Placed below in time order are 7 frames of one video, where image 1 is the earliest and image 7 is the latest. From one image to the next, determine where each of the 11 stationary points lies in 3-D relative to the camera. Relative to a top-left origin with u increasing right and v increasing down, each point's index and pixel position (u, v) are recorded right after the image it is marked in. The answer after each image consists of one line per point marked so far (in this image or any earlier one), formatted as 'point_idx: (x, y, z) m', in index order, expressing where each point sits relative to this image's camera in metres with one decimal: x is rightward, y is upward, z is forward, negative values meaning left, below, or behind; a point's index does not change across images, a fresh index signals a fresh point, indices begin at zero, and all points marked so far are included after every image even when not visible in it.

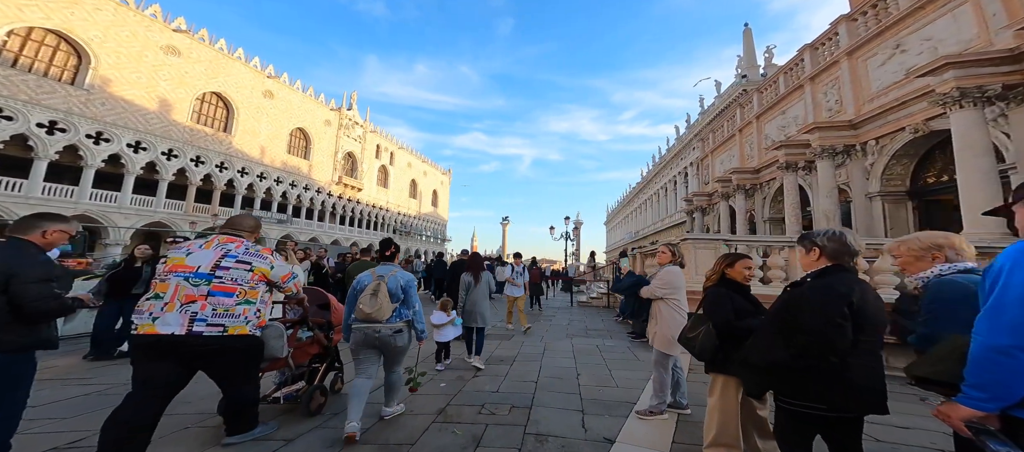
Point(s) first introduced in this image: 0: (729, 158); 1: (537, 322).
0: (+8.2, +2.6, +14.5) m
1: (+0.8, -2.4, +9.5) m
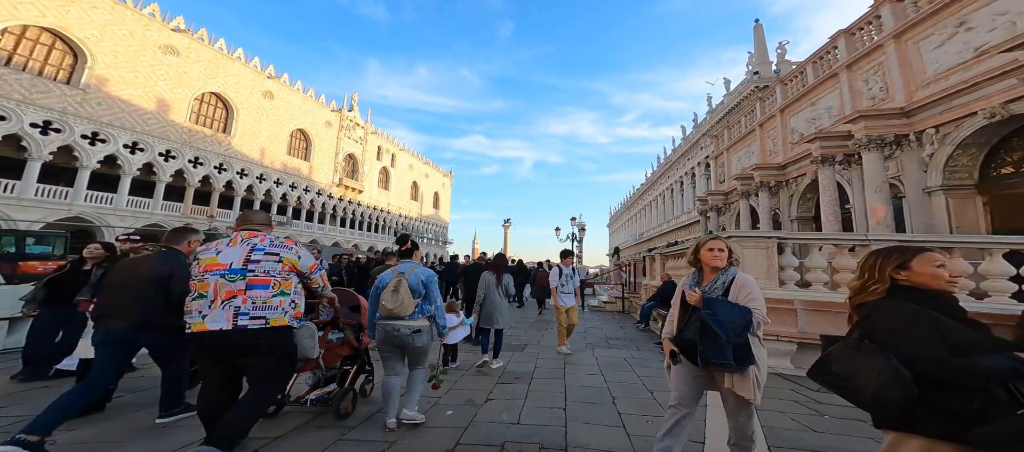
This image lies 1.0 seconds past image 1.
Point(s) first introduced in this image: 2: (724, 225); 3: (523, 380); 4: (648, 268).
0: (+8.4, +2.5, +13.9) m
1: (+1.0, -2.4, +8.8) m
2: (+8.0, 0.0, +15.1) m
3: (+0.1, -1.7, +4.5) m
4: (+4.0, -1.2, +11.5) m
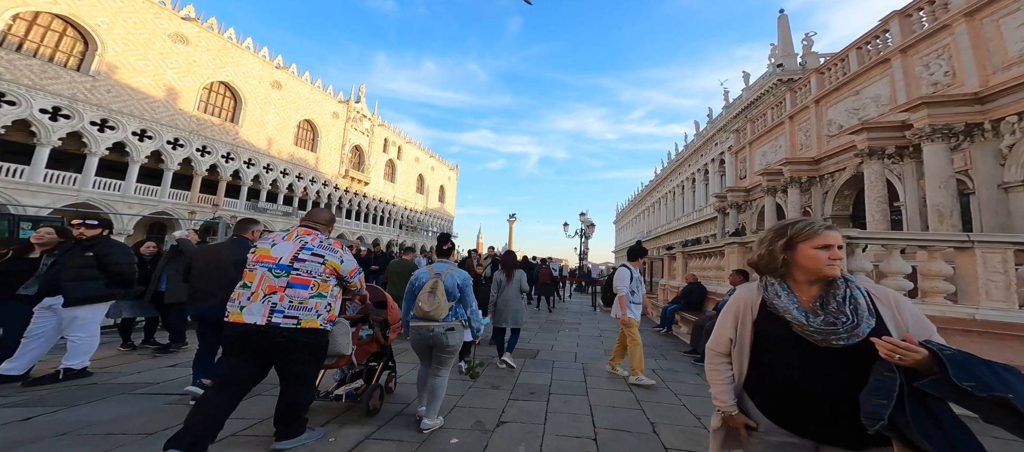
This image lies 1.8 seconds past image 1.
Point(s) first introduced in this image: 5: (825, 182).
0: (+8.8, +2.6, +13.1) m
1: (+1.2, -2.3, +8.3) m
2: (+8.4, +0.1, +14.4) m
3: (+0.3, -1.7, +3.9) m
4: (+4.3, -1.1, +10.9) m
5: (+8.4, +1.2, +10.4) m
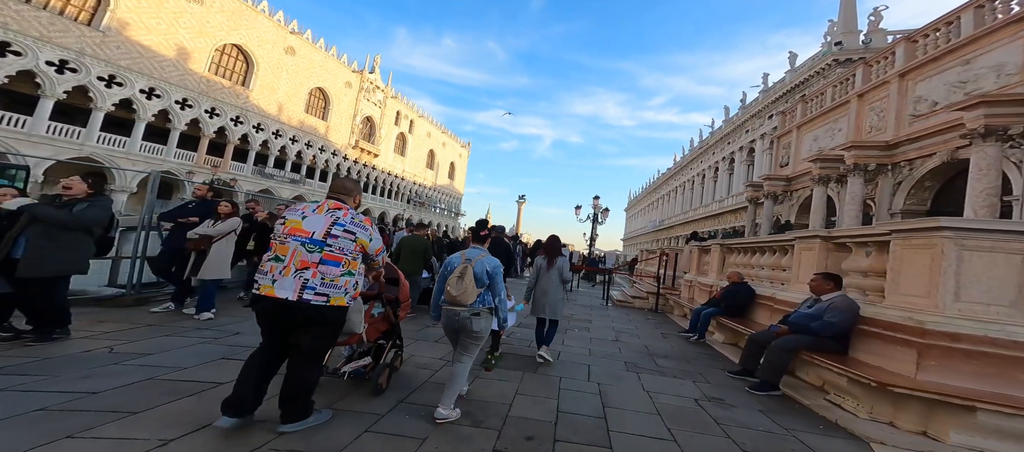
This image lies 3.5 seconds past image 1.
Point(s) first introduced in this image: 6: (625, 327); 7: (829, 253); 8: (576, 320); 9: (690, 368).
0: (+9.2, +2.7, +11.5) m
1: (+1.2, -1.9, +7.0) m
2: (+8.6, +0.3, +12.9) m
3: (+0.2, -1.4, +2.7) m
4: (+4.4, -0.8, +9.6) m
5: (+8.7, +1.2, +8.9) m
6: (+2.4, -2.2, +8.5) m
7: (+3.3, -0.3, +4.1) m
8: (+1.5, -2.1, +8.9) m
9: (+2.1, -1.7, +4.7) m
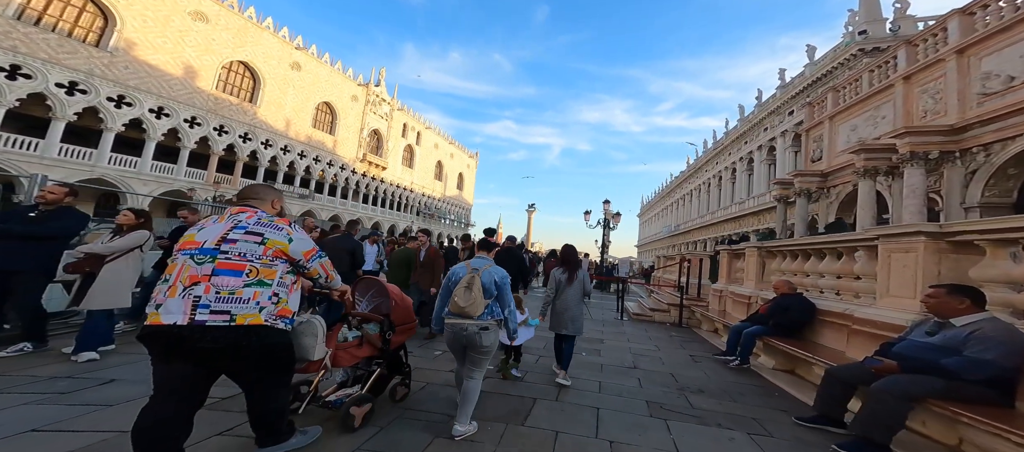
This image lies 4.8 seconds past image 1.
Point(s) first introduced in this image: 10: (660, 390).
0: (+9.2, +2.7, +10.3) m
1: (+1.3, -2.0, +5.9) m
2: (+8.8, +0.3, +11.7) m
3: (+0.1, -1.4, +1.6) m
4: (+4.5, -0.9, +8.4) m
5: (+8.7, +1.3, +7.7) m
6: (+2.4, -2.2, +7.4) m
7: (+3.2, -0.2, +3.0) m
8: (+1.6, -2.2, +7.7) m
9: (+2.1, -1.7, +3.5) m
10: (+1.7, -1.9, +4.5) m
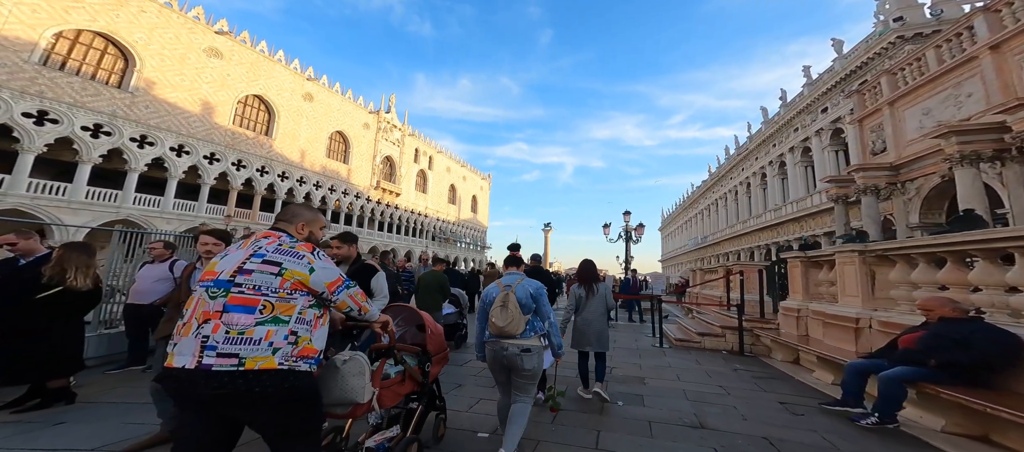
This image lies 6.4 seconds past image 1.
0: (+9.6, +2.7, +8.7) m
1: (+1.7, -2.1, +4.4) m
2: (+9.3, +0.2, +9.9) m
3: (+0.3, -1.3, +0.2) m
4: (+4.9, -0.9, +6.8) m
5: (+9.0, +1.5, +6.0) m
6: (+2.9, -2.3, +5.8) m
7: (+3.4, -0.1, +1.5) m
8: (+2.0, -2.4, +6.2) m
9: (+2.3, -1.6, +2.0) m
10: (+2.0, -1.9, +3.0) m
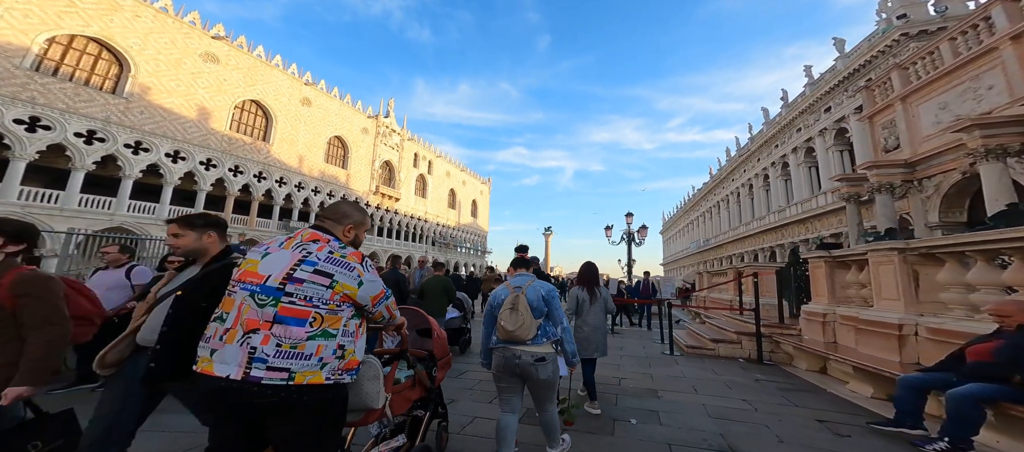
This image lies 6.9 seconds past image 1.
0: (+9.6, +2.8, +8.3) m
1: (+1.7, -2.0, +3.9) m
2: (+9.3, +0.3, +9.5) m
3: (+0.3, -1.3, -0.3) m
4: (+4.9, -0.9, +6.3) m
5: (+9.0, +1.6, +5.5) m
6: (+2.9, -2.3, +5.3) m
7: (+3.4, 0.0, +1.0) m
8: (+2.1, -2.4, +5.7) m
9: (+2.4, -1.6, +1.5) m
10: (+2.1, -1.8, +2.5) m
